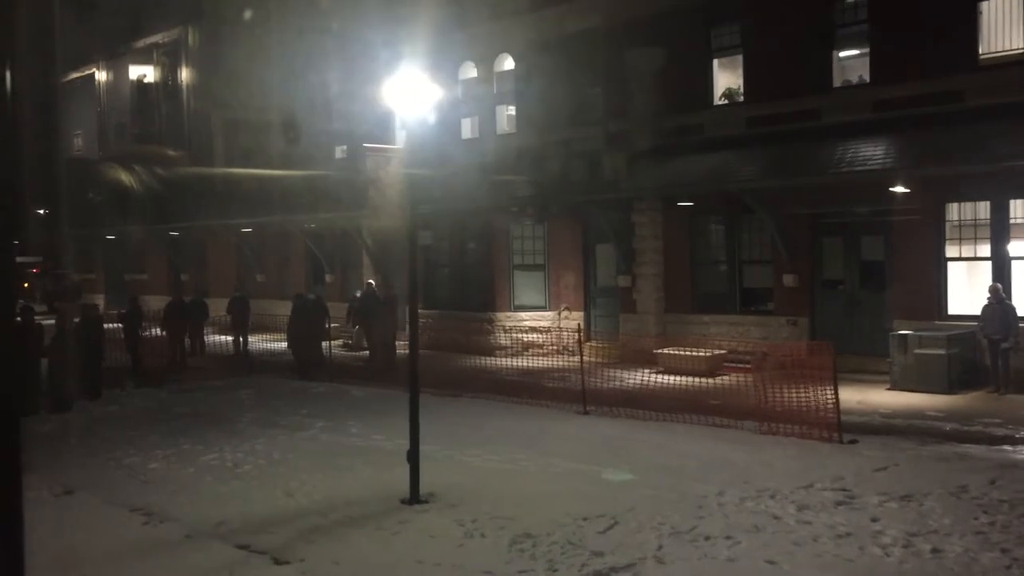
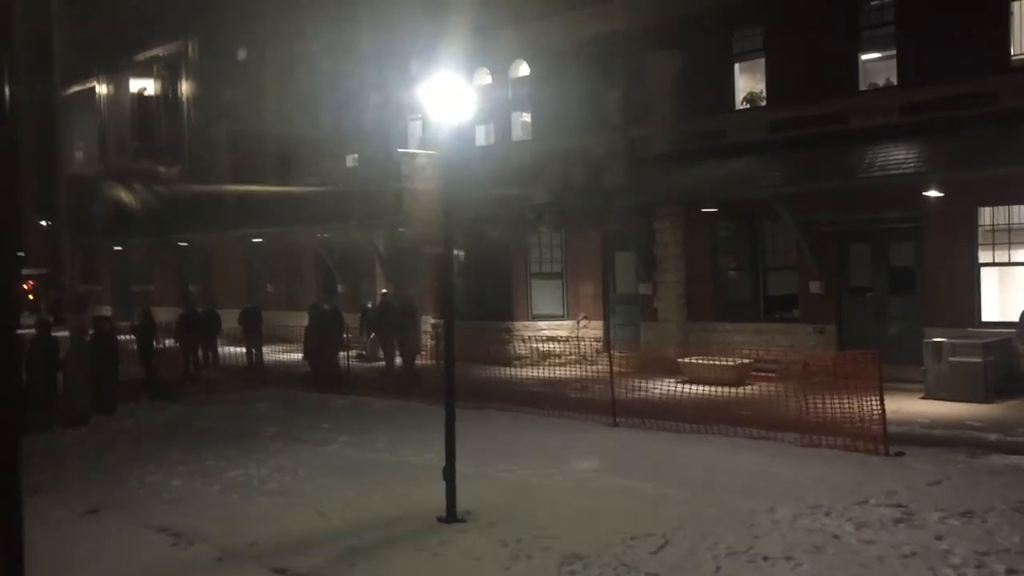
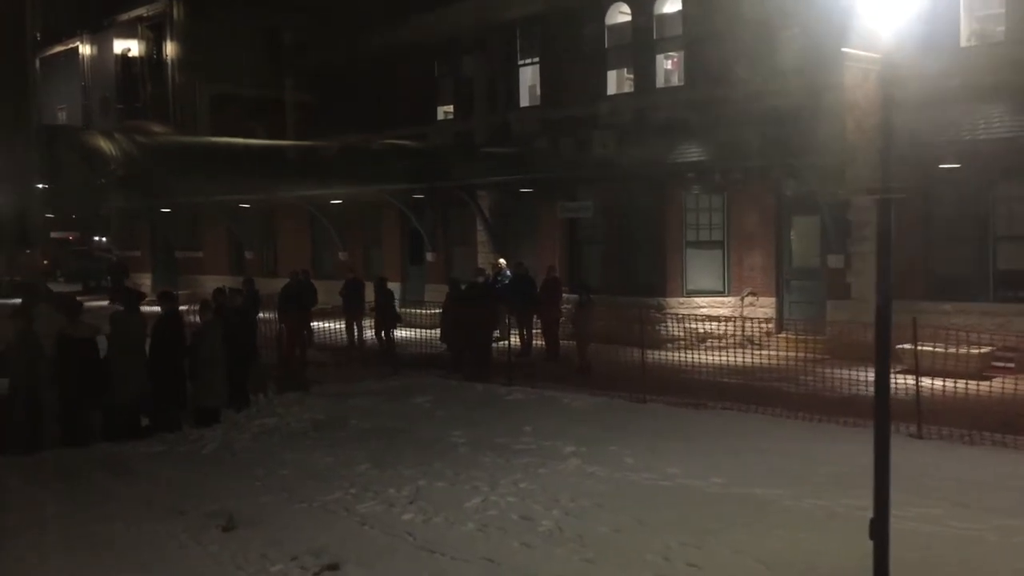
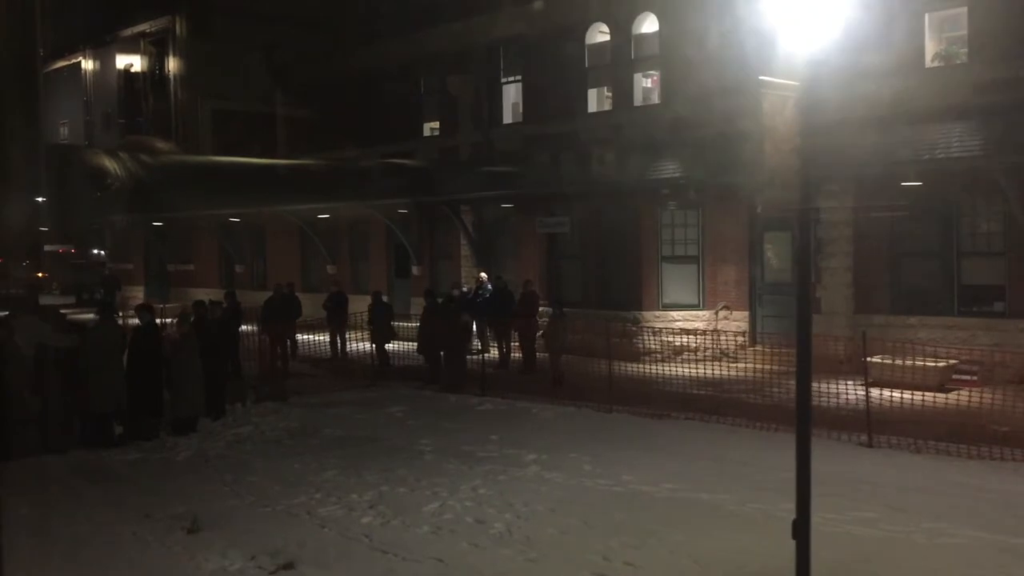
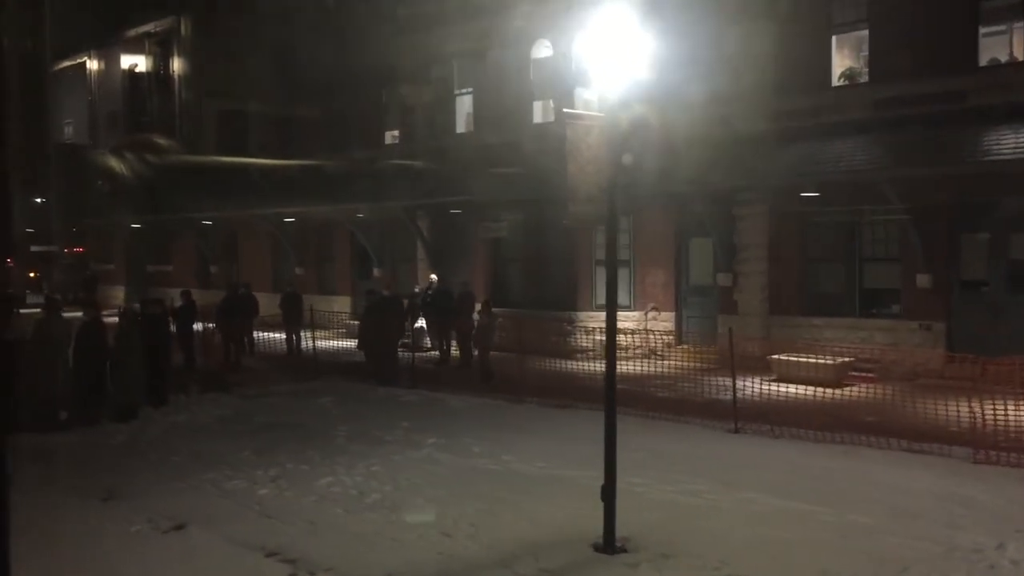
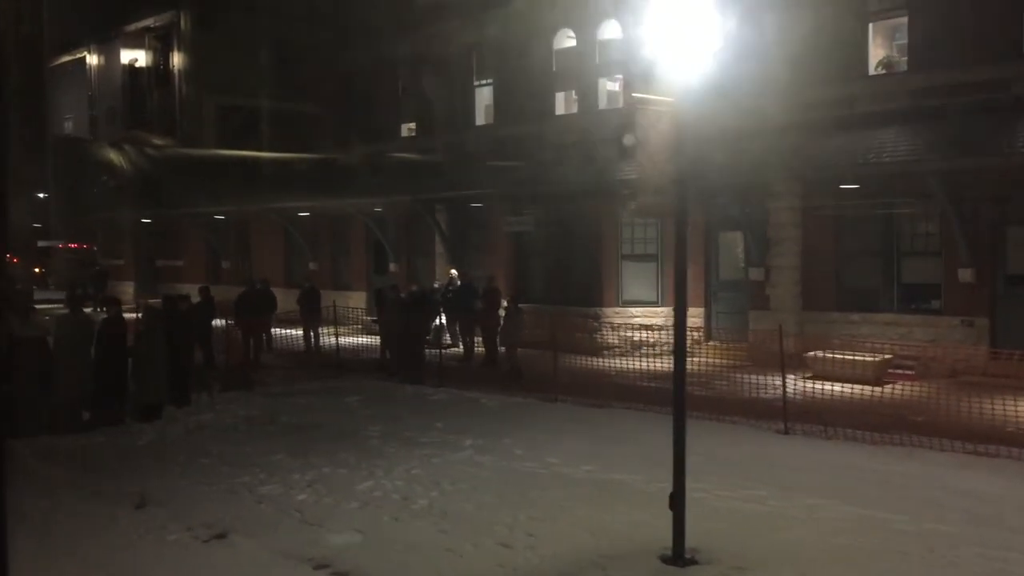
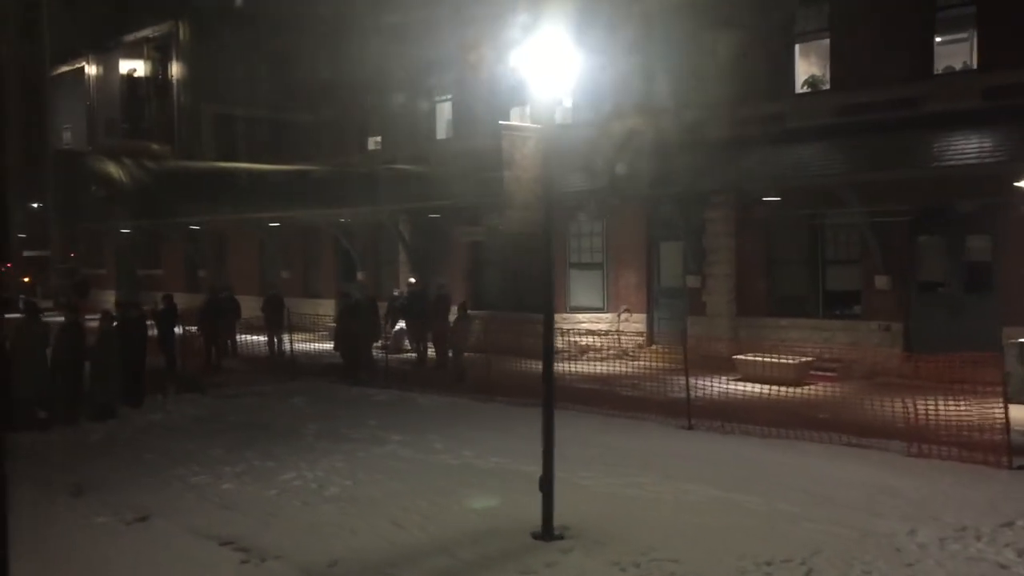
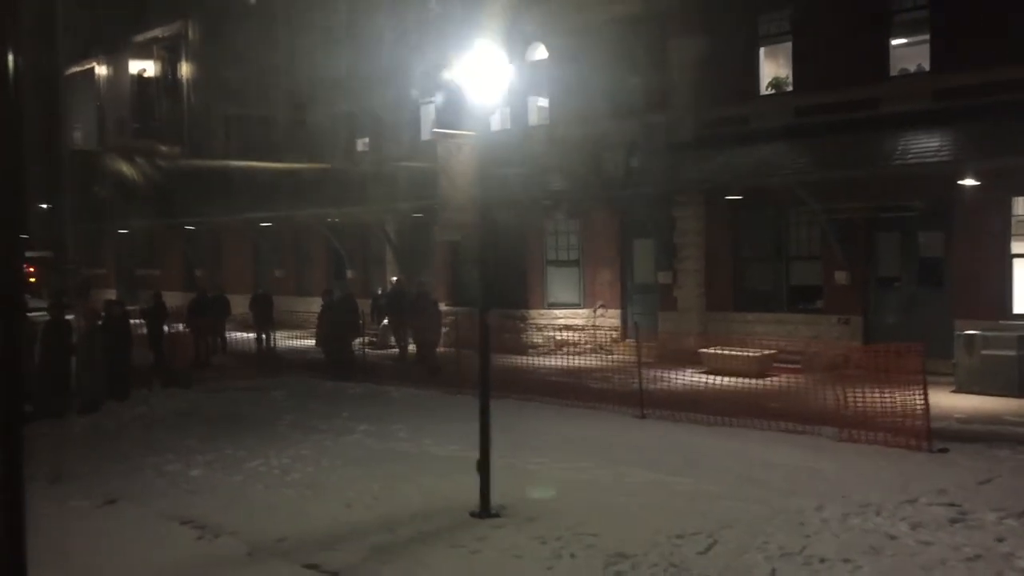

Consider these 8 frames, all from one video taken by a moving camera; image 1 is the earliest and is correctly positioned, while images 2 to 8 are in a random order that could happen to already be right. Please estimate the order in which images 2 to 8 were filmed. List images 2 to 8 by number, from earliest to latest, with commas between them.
2, 8, 7, 5, 6, 4, 3
